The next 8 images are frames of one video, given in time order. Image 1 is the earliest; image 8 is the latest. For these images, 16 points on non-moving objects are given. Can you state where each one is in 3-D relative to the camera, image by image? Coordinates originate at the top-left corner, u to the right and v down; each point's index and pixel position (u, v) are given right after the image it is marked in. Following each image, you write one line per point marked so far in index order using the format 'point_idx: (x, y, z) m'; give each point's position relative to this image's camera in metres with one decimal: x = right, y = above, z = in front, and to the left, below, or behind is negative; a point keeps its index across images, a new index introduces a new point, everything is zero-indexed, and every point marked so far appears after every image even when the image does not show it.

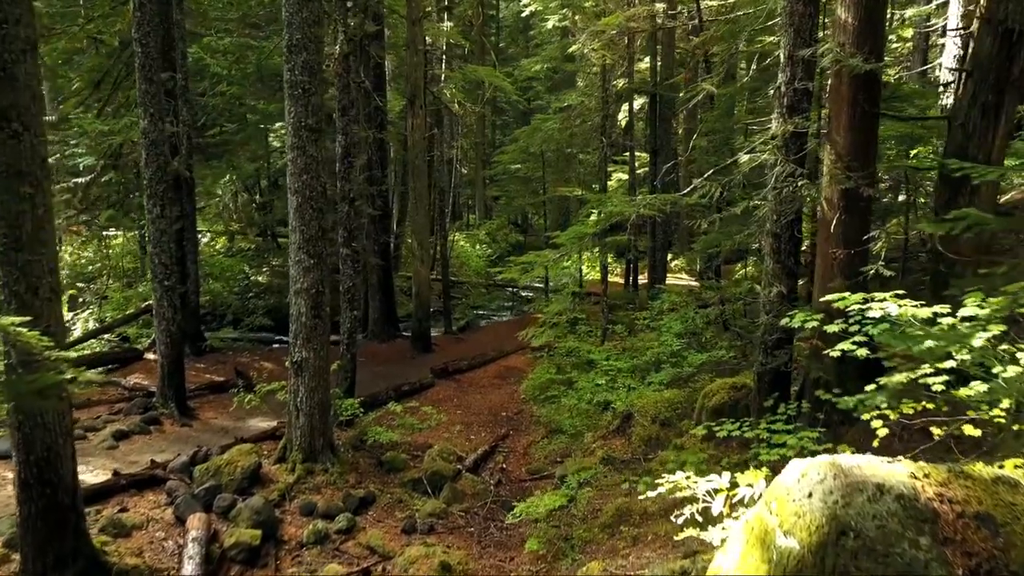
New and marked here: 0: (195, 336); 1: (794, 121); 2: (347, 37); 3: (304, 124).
0: (-7.2, -1.1, +13.8) m
1: (+3.1, +1.9, +6.7) m
2: (-2.8, +4.3, +10.2) m
3: (-2.8, +2.2, +8.2) m
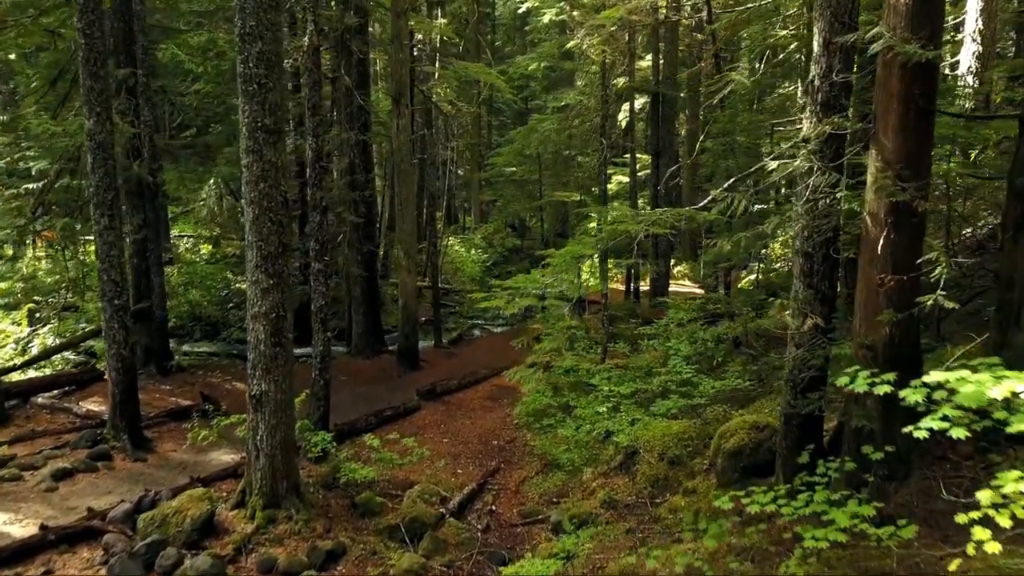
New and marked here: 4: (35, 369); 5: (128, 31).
0: (-7.4, -1.4, +12.7) m
1: (+3.0, +1.6, +5.7) m
2: (-2.9, +4.0, +9.2) m
3: (-3.0, +1.9, +7.2) m
4: (-10.2, -1.7, +13.0) m
5: (-7.5, +5.0, +11.7) m
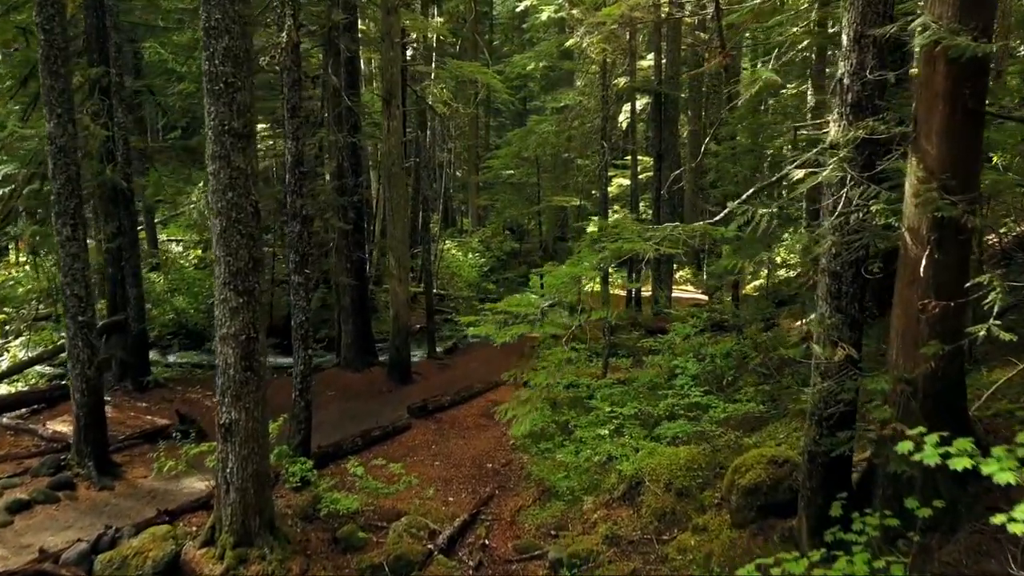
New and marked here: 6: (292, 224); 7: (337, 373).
0: (-7.4, -1.6, +12.1) m
1: (+2.9, +1.4, +5.0) m
2: (-3.0, +3.7, +8.5) m
3: (-3.1, +1.7, +6.5) m
4: (-10.3, -2.0, +12.4) m
5: (-7.5, +4.8, +11.1) m
6: (-3.3, +1.0, +9.0) m
7: (-4.0, -2.0, +14.0) m
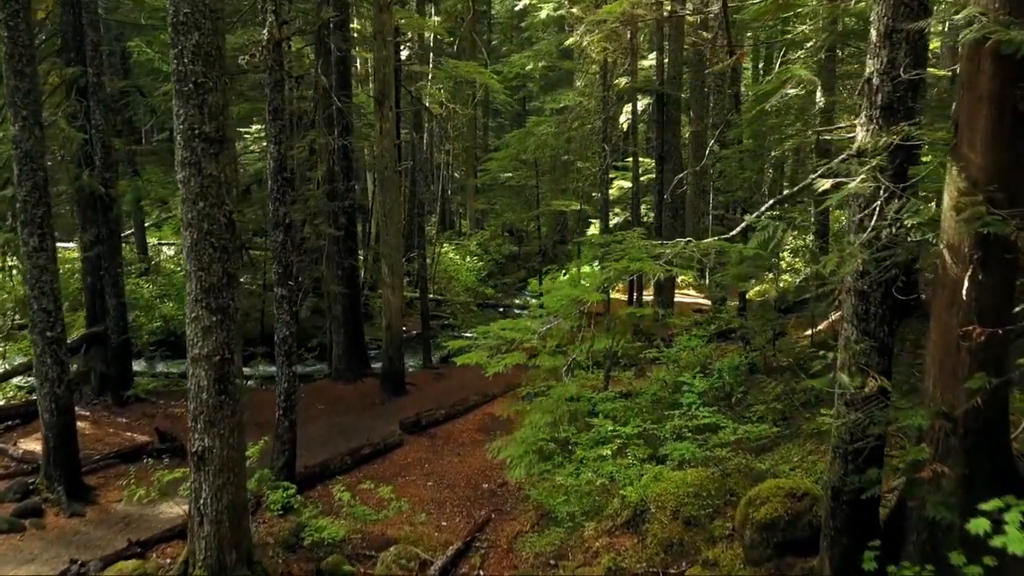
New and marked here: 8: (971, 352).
0: (-7.5, -1.8, +11.6) m
1: (+2.9, +1.2, +4.5) m
2: (-3.1, +3.6, +8.0) m
3: (-3.1, +1.5, +6.0) m
4: (-10.4, -2.2, +11.9) m
5: (-7.6, +4.6, +10.6) m
6: (-3.3, +0.8, +8.5) m
7: (-4.1, -2.2, +13.5) m
8: (+3.2, -0.5, +4.3) m
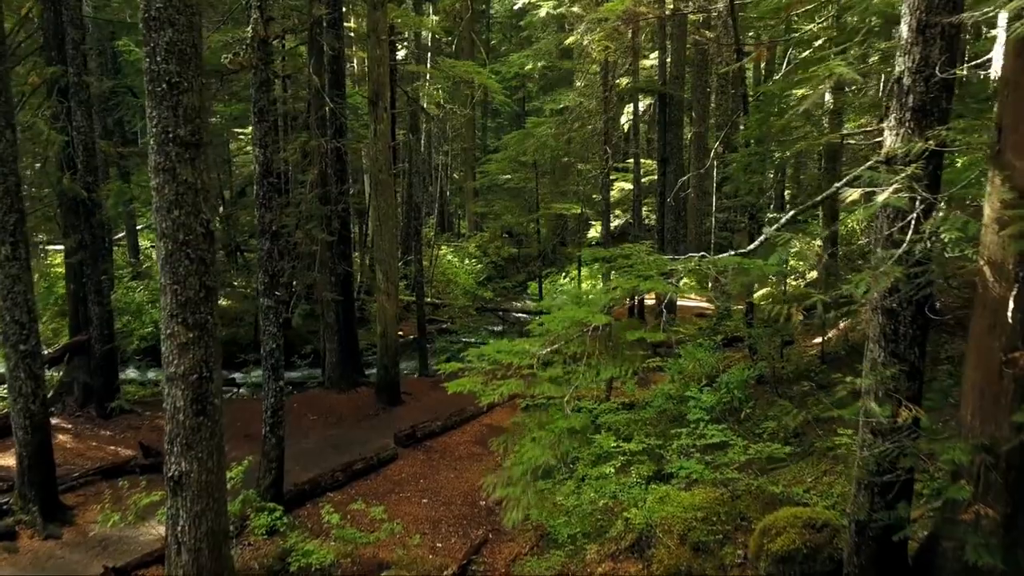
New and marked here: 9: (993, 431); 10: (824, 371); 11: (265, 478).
0: (-7.5, -2.0, +11.1) m
1: (+2.9, +1.0, +4.1) m
2: (-3.1, +3.4, +7.6) m
3: (-3.1, +1.4, +5.6) m
4: (-10.4, -2.3, +11.4) m
5: (-7.6, +4.4, +10.1) m
6: (-3.3, +0.6, +8.1) m
7: (-4.1, -2.3, +13.1) m
8: (+3.2, -0.6, +3.8) m
9: (+3.1, -0.9, +4.0) m
10: (+5.0, -1.3, +9.8) m
11: (-3.4, -2.6, +8.3) m
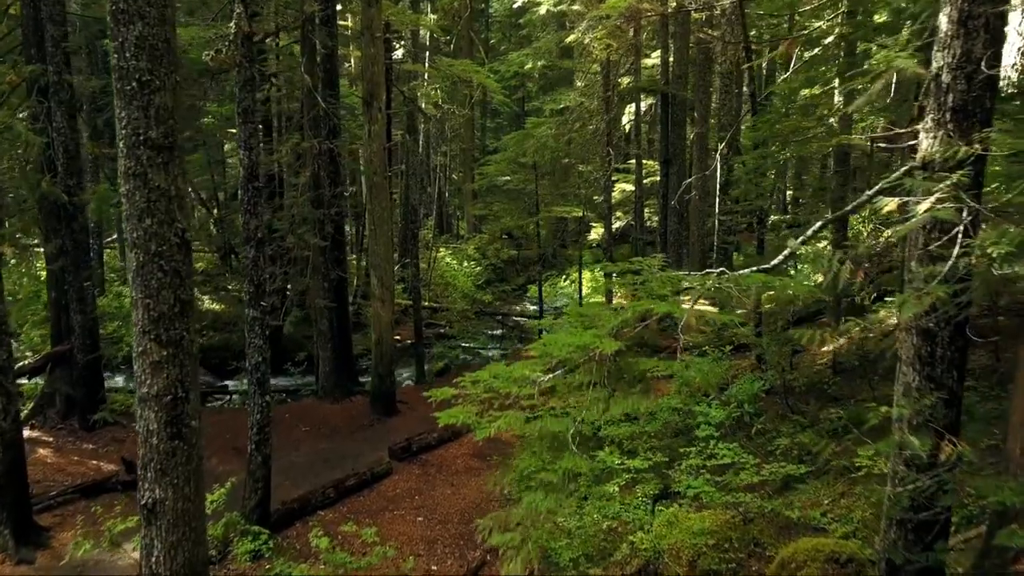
0: (-7.5, -2.1, +10.7) m
1: (+2.8, +0.9, +3.7) m
2: (-3.1, +3.3, +7.2) m
3: (-3.1, +1.3, +5.2) m
4: (-10.4, -2.4, +11.0) m
5: (-7.6, +4.3, +9.7) m
6: (-3.4, +0.5, +7.7) m
7: (-4.1, -2.4, +12.7) m
8: (+3.2, -0.7, +3.4) m
9: (+3.1, -1.1, +3.5) m
10: (+5.0, -1.4, +9.3) m
11: (-3.4, -2.7, +7.9) m
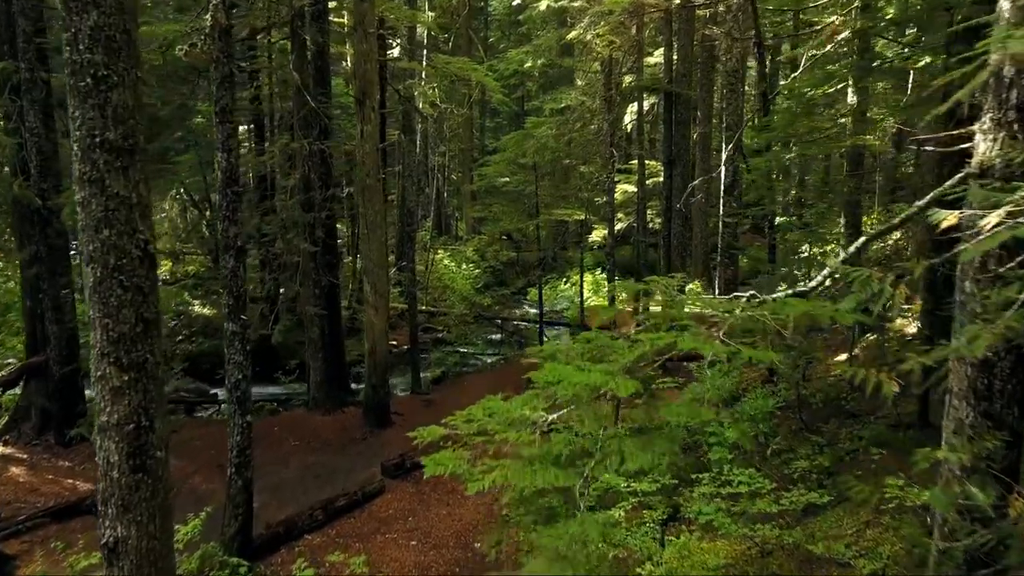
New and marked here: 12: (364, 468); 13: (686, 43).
0: (-7.6, -2.2, +10.2) m
1: (+2.8, +0.8, +3.2) m
2: (-3.1, +3.2, +6.7) m
3: (-3.2, +1.1, +4.6) m
4: (-10.4, -2.6, +10.5) m
5: (-7.6, +4.2, +9.2) m
6: (-3.4, +0.4, +7.1) m
7: (-4.1, -2.6, +12.1) m
8: (+3.2, -0.9, +2.9) m
9: (+3.1, -1.2, +3.0) m
10: (+5.0, -1.6, +8.8) m
11: (-3.4, -2.9, +7.3) m
12: (-2.5, -3.1, +10.5) m
13: (+4.4, +6.2, +15.4) m
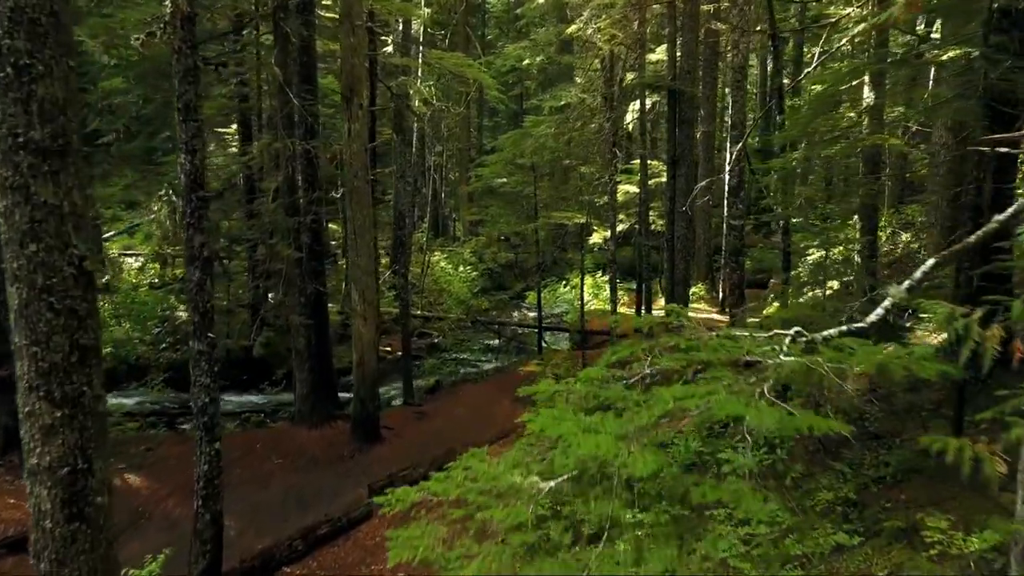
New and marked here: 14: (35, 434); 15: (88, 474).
0: (-7.6, -2.4, +9.6) m
1: (+2.8, +0.6, +2.5) m
2: (-3.2, +3.0, +6.0) m
3: (-3.2, +1.0, +4.0) m
4: (-10.5, -2.7, +9.9) m
5: (-7.7, +4.0, +8.5) m
6: (-3.4, +0.2, +6.5) m
7: (-4.2, -2.7, +11.5) m
8: (+3.1, -1.0, +2.3) m
9: (+3.1, -1.4, +2.4) m
10: (+4.9, -1.7, +8.2) m
11: (-3.5, -3.0, +6.7) m
12: (-2.6, -3.2, +9.8) m
13: (+4.4, +6.1, +14.7) m
14: (-3.3, -1.0, +4.3) m
15: (-3.1, -1.3, +4.4) m
